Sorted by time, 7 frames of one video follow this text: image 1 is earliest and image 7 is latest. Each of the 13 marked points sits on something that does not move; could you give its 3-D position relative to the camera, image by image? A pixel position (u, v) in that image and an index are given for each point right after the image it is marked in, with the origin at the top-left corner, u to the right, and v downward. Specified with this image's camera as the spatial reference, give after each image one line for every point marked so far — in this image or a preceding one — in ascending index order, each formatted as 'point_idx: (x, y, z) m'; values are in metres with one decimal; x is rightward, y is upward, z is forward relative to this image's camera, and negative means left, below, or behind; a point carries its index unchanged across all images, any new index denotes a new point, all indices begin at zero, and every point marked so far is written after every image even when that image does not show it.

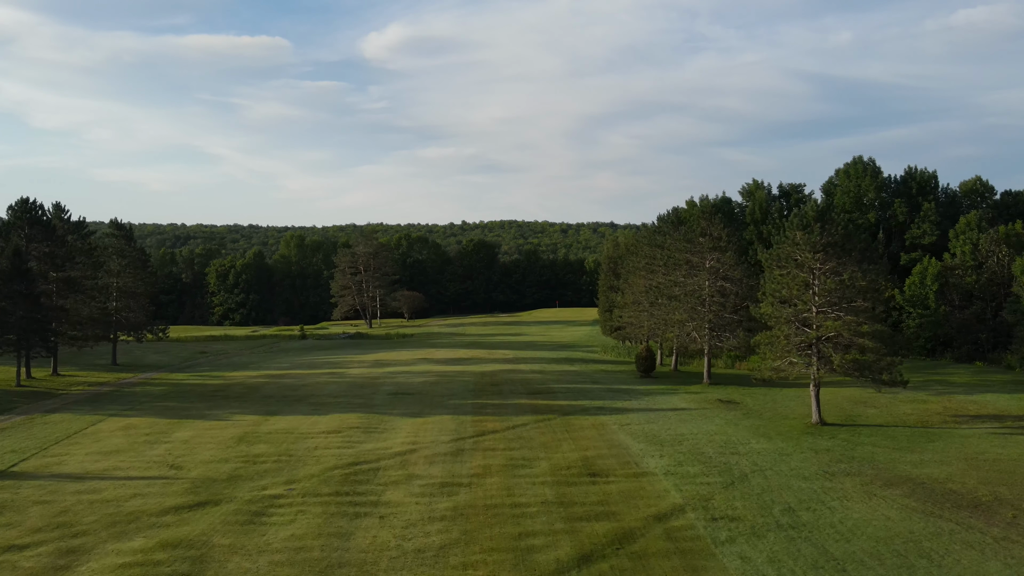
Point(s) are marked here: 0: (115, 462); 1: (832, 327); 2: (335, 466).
0: (-6.5, -2.9, +16.1) m
1: (+6.1, -0.7, +18.5) m
2: (-2.8, -2.9, +15.7) m
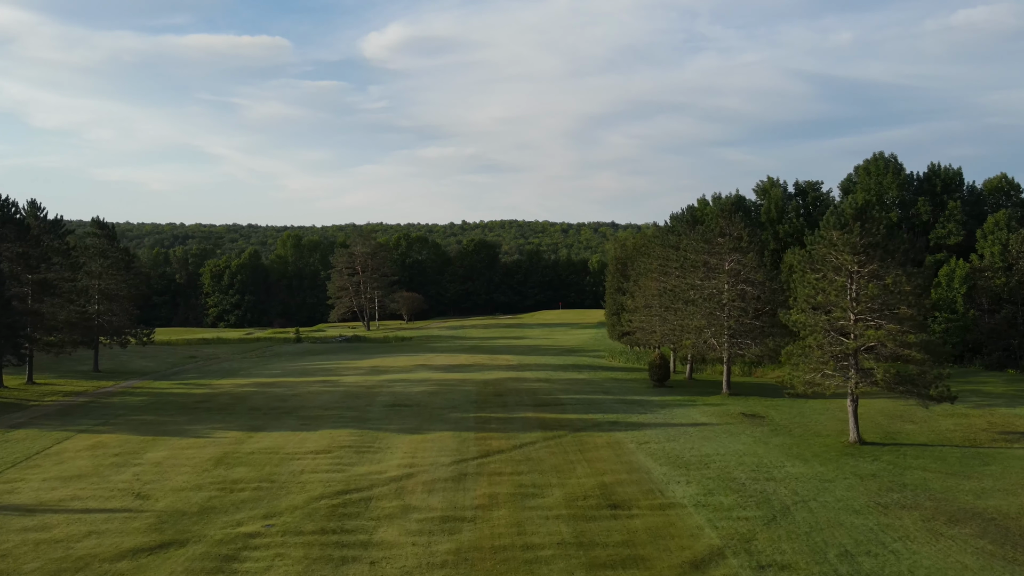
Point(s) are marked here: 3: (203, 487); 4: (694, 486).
0: (-6.4, -2.9, +14.3) m
1: (+6.2, -0.8, +16.7) m
2: (-2.7, -3.0, +13.9) m
3: (-4.6, -3.0, +14.5) m
4: (+2.7, -2.9, +14.6) m
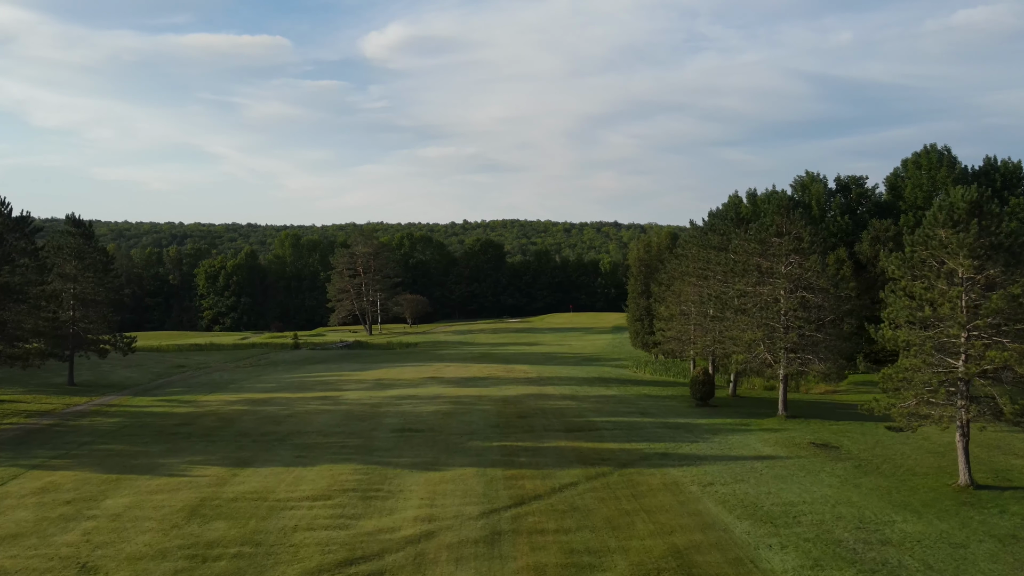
0: (-5.8, -3.1, +11.2) m
1: (+6.8, -1.0, +13.6) m
2: (-2.1, -3.1, +10.8) m
3: (-4.0, -3.1, +11.4) m
4: (+3.3, -3.1, +11.5) m
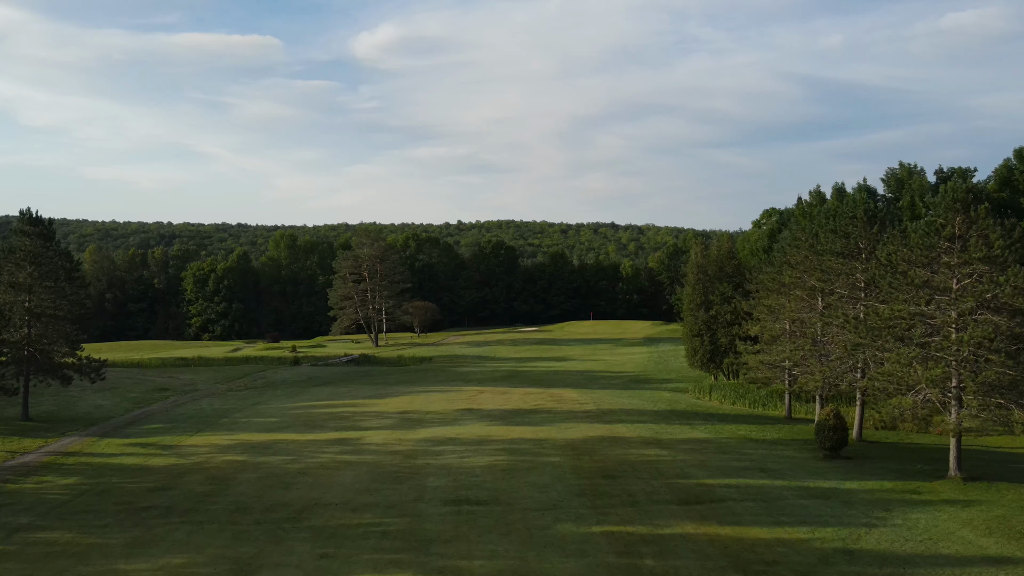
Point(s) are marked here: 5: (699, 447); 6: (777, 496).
0: (-4.3, -3.4, +5.8) m
1: (+8.3, -1.3, +8.4) m
2: (-0.6, -3.4, +5.5) m
3: (-2.5, -3.4, +6.1) m
4: (+4.8, -3.4, +6.2) m
5: (+3.7, -3.2, +19.6) m
6: (+4.2, -3.3, +15.4) m
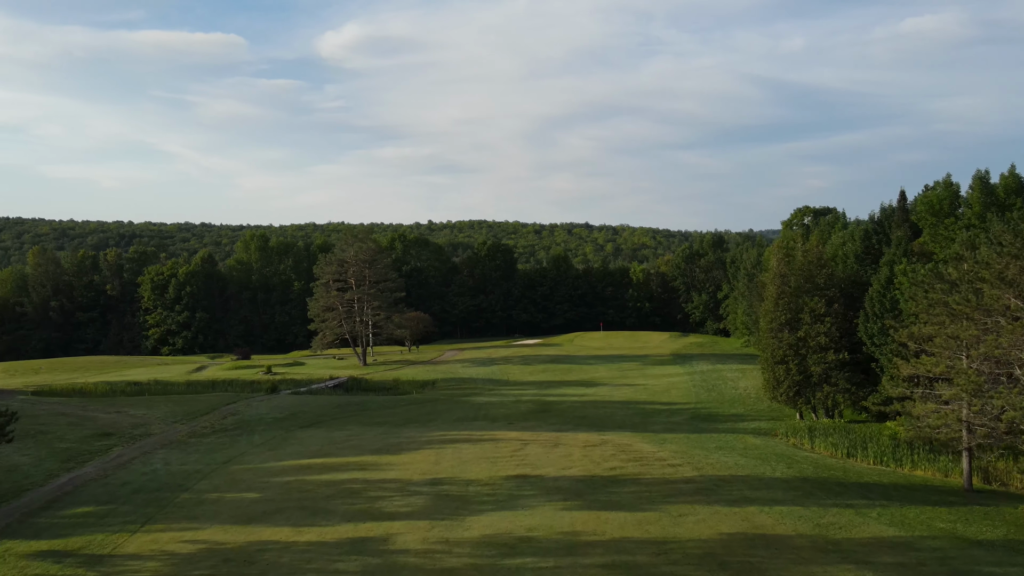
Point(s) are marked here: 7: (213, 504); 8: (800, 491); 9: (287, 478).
0: (-2.3, -3.8, -1.1) m
1: (+10.2, -1.7, +1.9) m
2: (+1.4, -3.8, -1.3) m
3: (-0.5, -3.8, -0.8) m
4: (+6.8, -3.8, -0.4) m
5: (+5.2, -3.6, +12.9) m
6: (+5.8, -3.7, +8.8) m
7: (-5.2, -3.7, +16.9) m
8: (+4.9, -3.5, +16.9) m
9: (-4.4, -3.7, +19.0) m
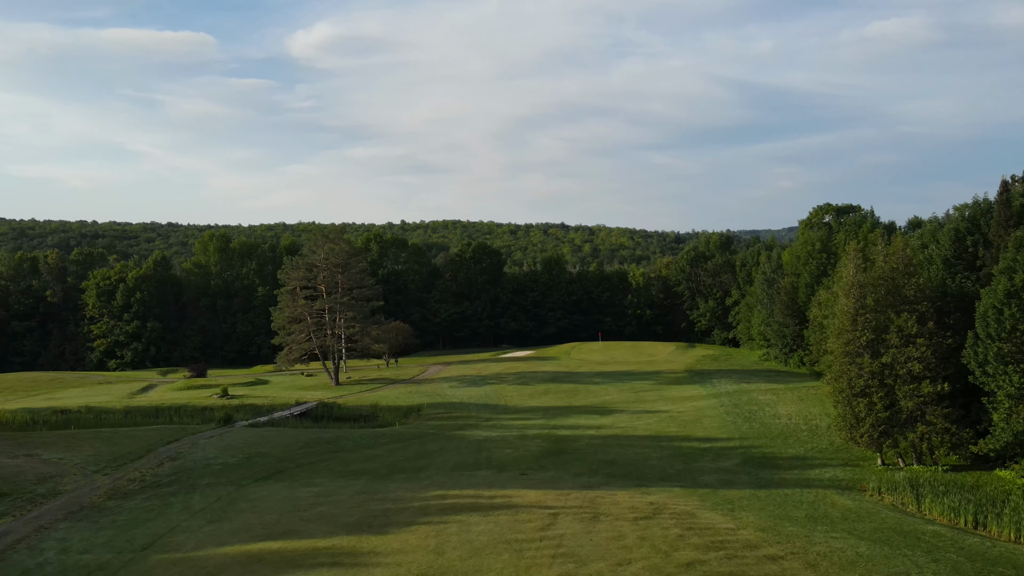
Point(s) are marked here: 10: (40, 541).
0: (-1.2, -4.1, -6.7) m
1: (+11.2, -2.0, -3.4) m
2: (+2.5, -4.1, -6.8) m
3: (+0.6, -4.1, -6.4) m
4: (+7.8, -4.1, -5.8) m
5: (+5.9, -3.9, +7.5) m
6: (+6.6, -4.0, +3.4) m
7: (-4.6, -4.0, +11.2) m
8: (+5.5, -3.8, +11.5) m
9: (-3.9, -4.0, +13.3) m
10: (-7.7, -4.1, +15.9) m
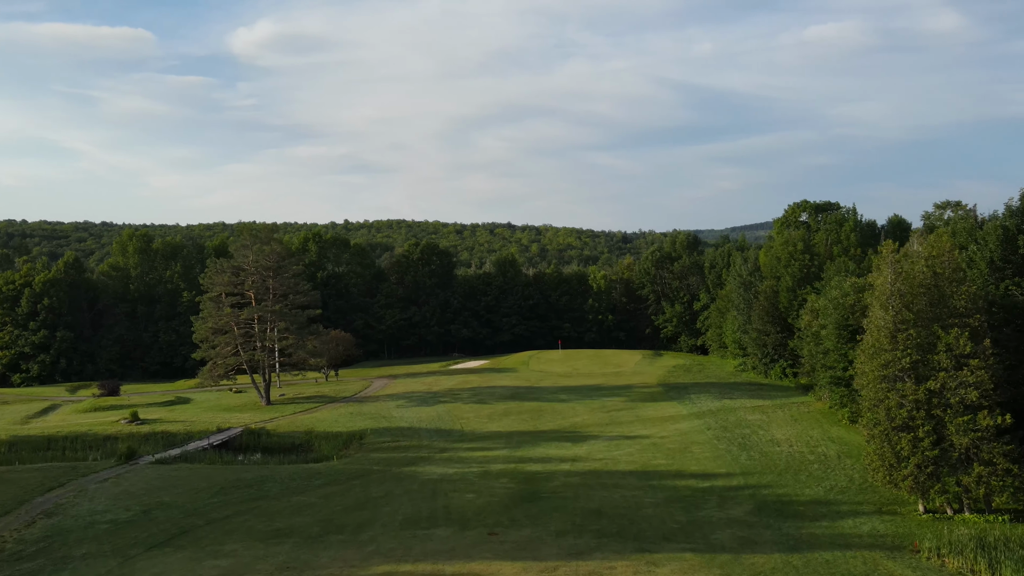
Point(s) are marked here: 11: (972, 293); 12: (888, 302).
0: (-0.3, -4.3, -11.0) m
1: (+11.9, -2.2, -7.0) m
2: (+3.4, -4.3, -10.9) m
3: (+1.5, -4.3, -10.5) m
4: (+8.7, -4.3, -9.6) m
5: (+6.1, -4.1, +3.6) m
6: (+7.0, -4.2, -0.5) m
7: (-4.7, -4.2, +6.7) m
8: (+5.4, -4.0, +7.6) m
9: (-4.0, -4.2, +8.8) m
10: (-8.0, -4.3, +11.2) m
11: (+8.4, -0.1, +18.1) m
12: (+6.8, -0.3, +18.1) m
